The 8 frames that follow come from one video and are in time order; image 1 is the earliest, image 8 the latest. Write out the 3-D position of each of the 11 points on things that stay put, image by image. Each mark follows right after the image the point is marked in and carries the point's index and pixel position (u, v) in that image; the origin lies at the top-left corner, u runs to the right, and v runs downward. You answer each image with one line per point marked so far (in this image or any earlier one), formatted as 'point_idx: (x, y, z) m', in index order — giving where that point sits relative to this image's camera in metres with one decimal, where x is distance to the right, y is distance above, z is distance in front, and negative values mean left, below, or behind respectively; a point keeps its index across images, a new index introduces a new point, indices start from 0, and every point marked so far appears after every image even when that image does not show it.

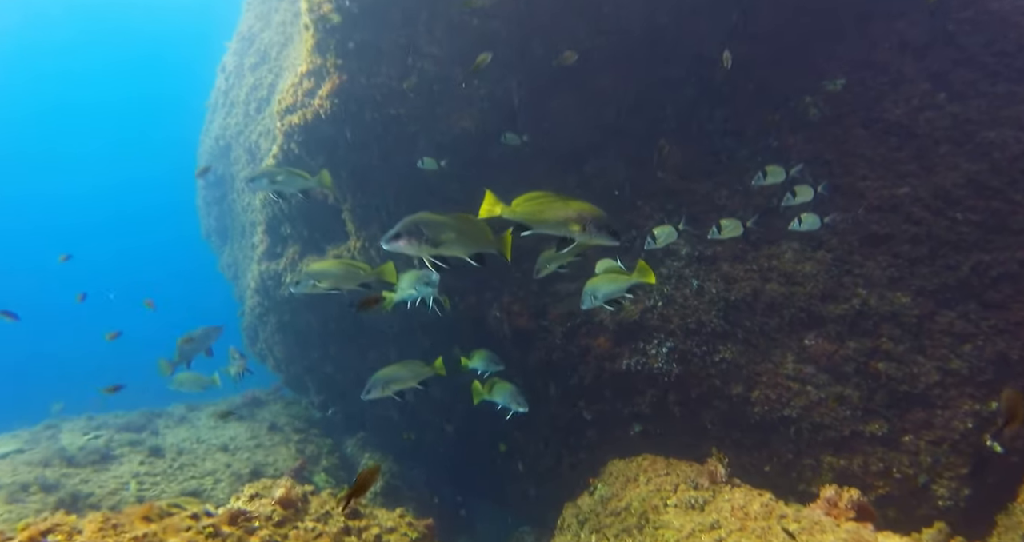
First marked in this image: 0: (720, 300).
0: (+2.7, -0.4, +7.7) m
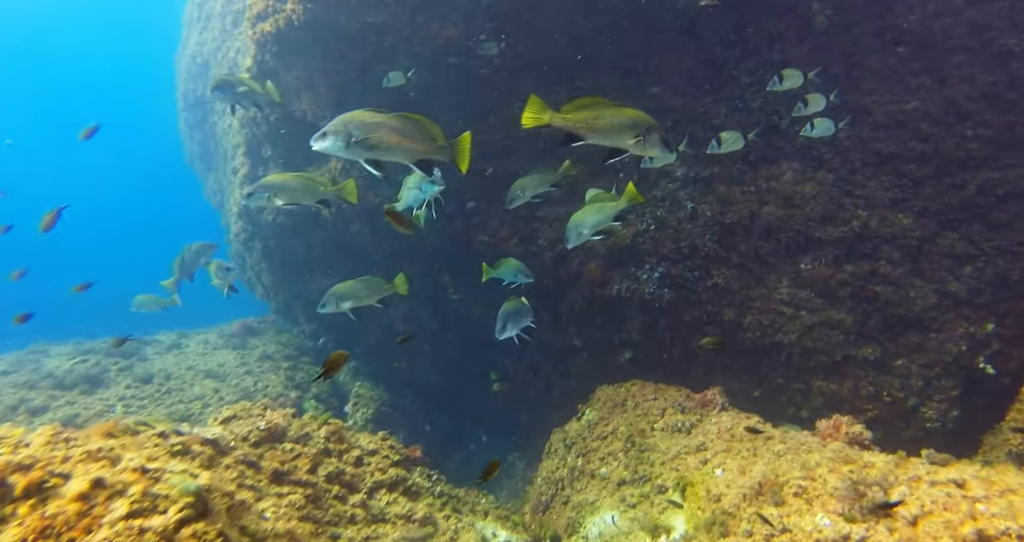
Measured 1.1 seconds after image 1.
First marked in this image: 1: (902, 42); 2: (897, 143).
0: (+2.6, +0.6, +7.4) m
1: (+5.0, +2.9, +7.4) m
2: (+4.7, +1.6, +7.2) m
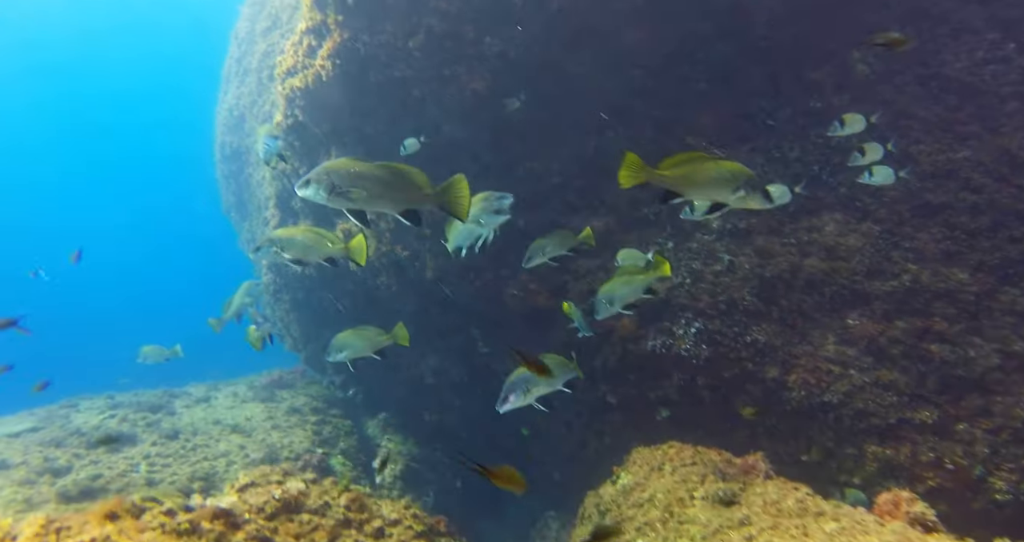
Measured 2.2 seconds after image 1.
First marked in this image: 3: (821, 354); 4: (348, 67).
0: (+2.9, -0.1, +7.1) m
1: (+5.3, +2.2, +7.1) m
2: (+5.1, +0.9, +6.8) m
3: (+3.5, -0.9, +6.6) m
4: (-2.5, +3.0, +8.8) m
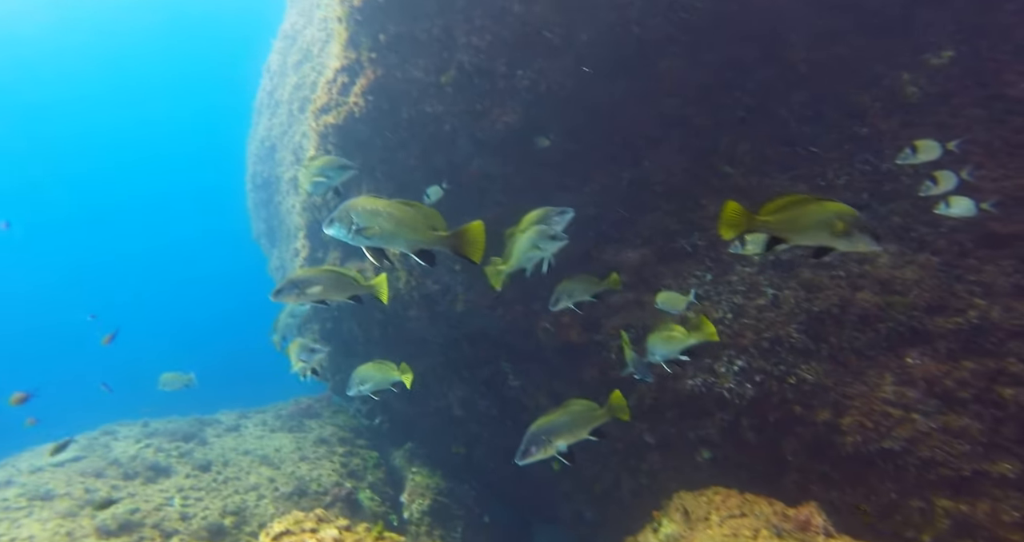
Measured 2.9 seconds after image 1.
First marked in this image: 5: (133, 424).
0: (+3.3, -0.5, +6.7) m
1: (+5.7, +1.8, +6.7) m
2: (+5.4, +0.5, +6.3) m
3: (+3.8, -1.3, +6.1) m
4: (-2.0, +2.5, +8.8) m
5: (-9.1, -3.8, +14.1) m
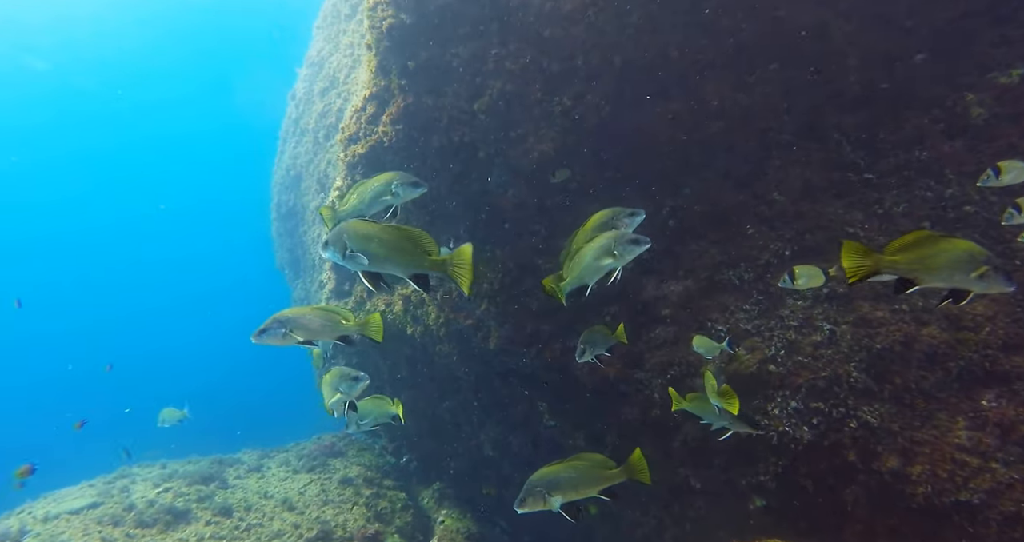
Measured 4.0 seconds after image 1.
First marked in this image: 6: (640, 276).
0: (+3.7, -0.8, +6.2) m
1: (+6.1, +1.5, +6.2) m
2: (+5.8, +0.2, +5.8) m
3: (+4.3, -1.7, +5.6) m
4: (-1.5, +2.0, +8.6) m
5: (-8.5, -4.5, +13.8) m
6: (+1.7, -0.1, +7.7) m
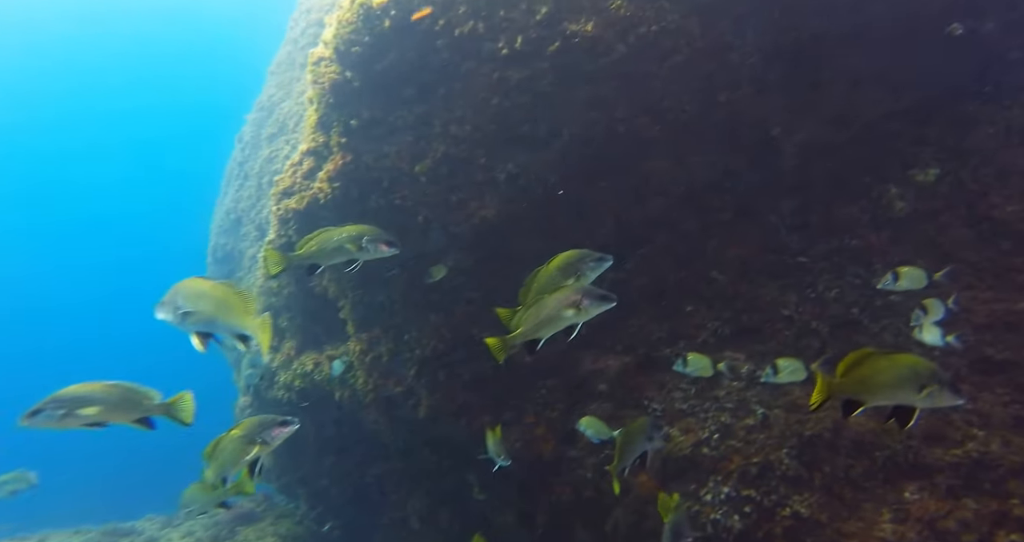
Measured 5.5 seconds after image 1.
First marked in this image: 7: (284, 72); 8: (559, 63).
0: (+3.0, -1.8, +6.2) m
1: (+5.5, +0.4, +6.5) m
2: (+5.1, -0.8, +6.0) m
3: (+3.5, -2.6, +5.6) m
4: (-2.3, +1.2, +8.3) m
5: (-10.0, -5.3, +12.5) m
6: (+0.8, -1.0, +7.6) m
7: (-6.2, +5.4, +15.9) m
8: (+0.6, +2.6, +7.3) m
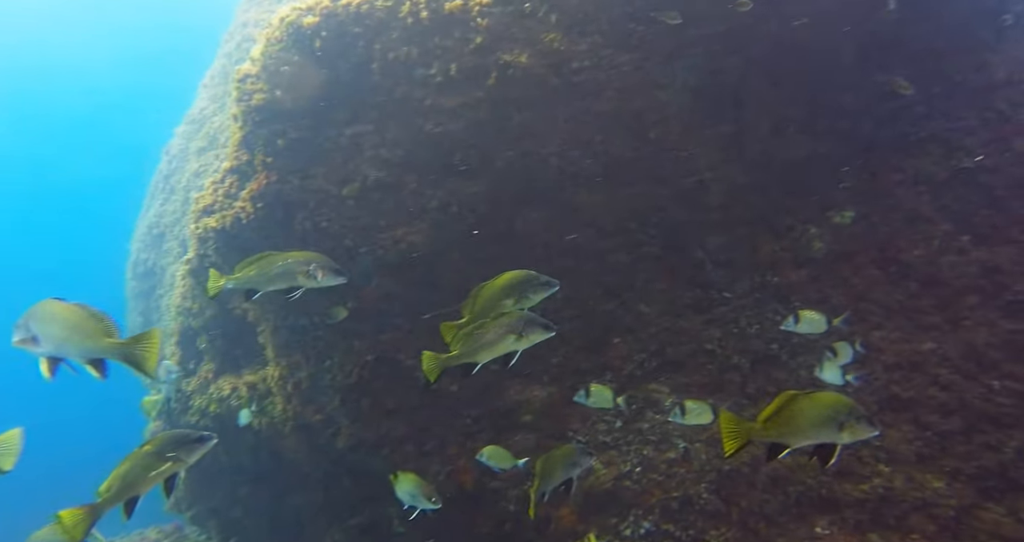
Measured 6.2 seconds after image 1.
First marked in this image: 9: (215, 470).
0: (+2.1, -2.2, +6.2) m
1: (+4.6, -0.1, +6.8) m
2: (+4.3, -1.3, +6.2) m
3: (+2.7, -3.0, +5.6) m
4: (-3.2, +0.9, +8.1) m
5: (-11.4, -5.4, +11.5) m
6: (-0.1, -1.4, +7.5) m
7: (-7.6, +5.0, +15.4) m
8: (-0.2, +2.2, +7.3) m
9: (-4.9, -3.2, +9.8) m
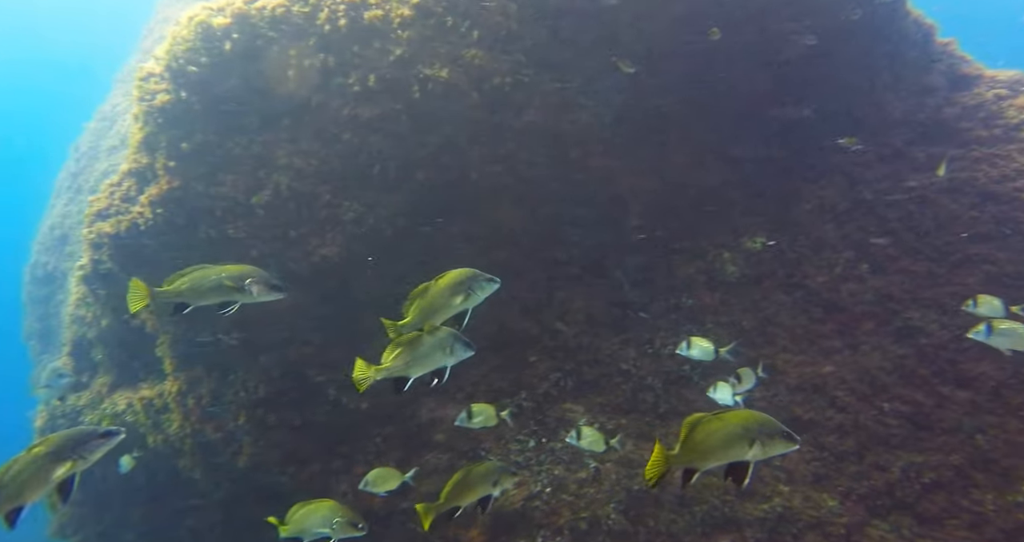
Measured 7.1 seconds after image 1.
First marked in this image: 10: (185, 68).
0: (+1.1, -2.4, +6.3) m
1: (+3.6, -0.4, +7.1) m
2: (+3.3, -1.6, +6.5) m
3: (+1.7, -3.2, +5.7) m
4: (-4.3, +0.8, +7.7) m
5: (-12.8, -5.4, +10.2) m
6: (-1.2, -1.5, +7.3) m
7: (-9.1, +4.9, +14.7) m
8: (-1.2, +2.0, +7.2) m
9: (-6.2, -3.3, +9.2) m
10: (-4.2, +2.7, +7.8) m
